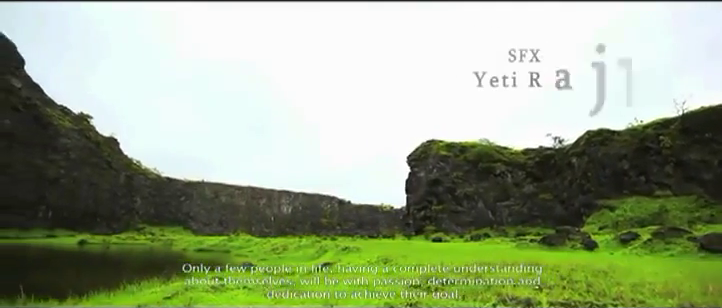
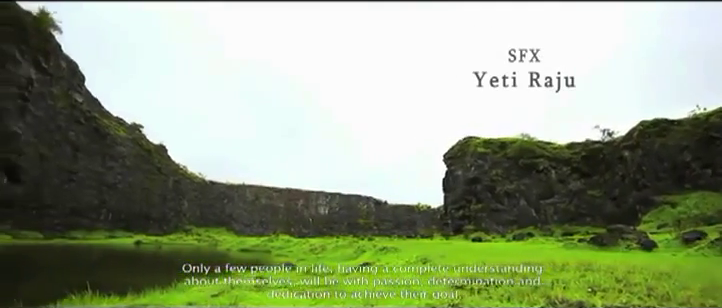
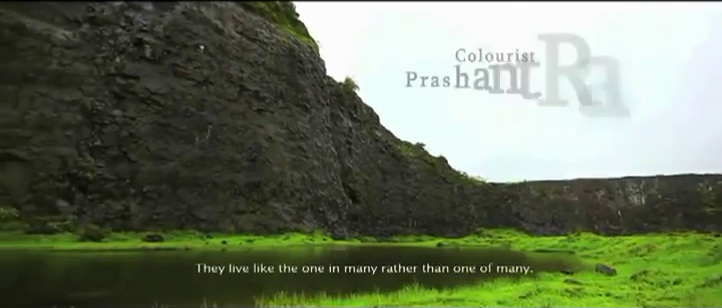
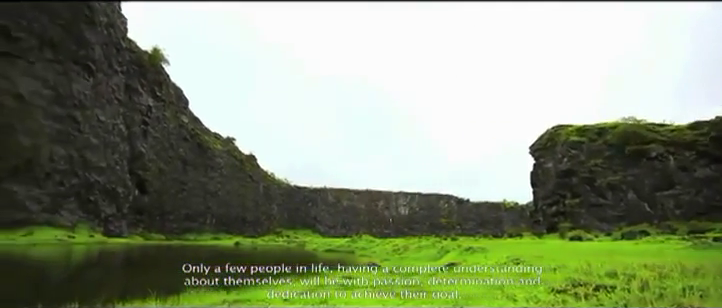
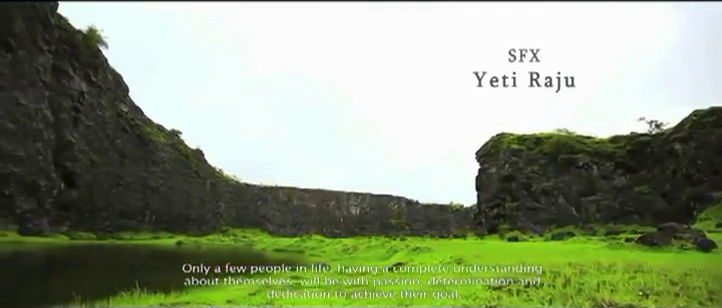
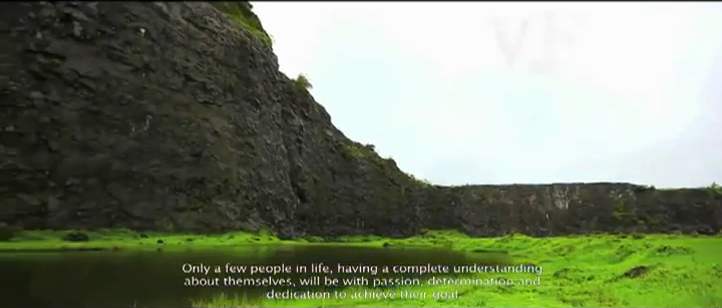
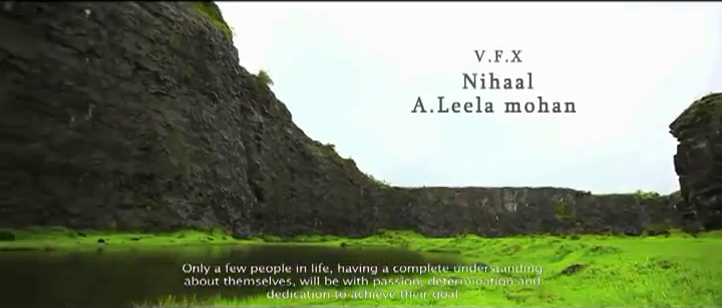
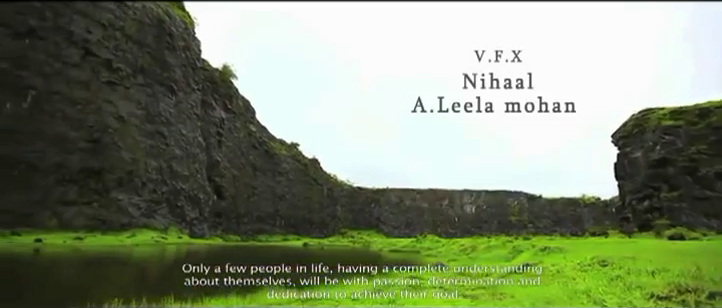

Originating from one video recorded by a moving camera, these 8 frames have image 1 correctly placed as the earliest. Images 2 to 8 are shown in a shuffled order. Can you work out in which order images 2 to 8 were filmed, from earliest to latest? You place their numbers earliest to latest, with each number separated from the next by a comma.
2, 5, 4, 8, 7, 6, 3
